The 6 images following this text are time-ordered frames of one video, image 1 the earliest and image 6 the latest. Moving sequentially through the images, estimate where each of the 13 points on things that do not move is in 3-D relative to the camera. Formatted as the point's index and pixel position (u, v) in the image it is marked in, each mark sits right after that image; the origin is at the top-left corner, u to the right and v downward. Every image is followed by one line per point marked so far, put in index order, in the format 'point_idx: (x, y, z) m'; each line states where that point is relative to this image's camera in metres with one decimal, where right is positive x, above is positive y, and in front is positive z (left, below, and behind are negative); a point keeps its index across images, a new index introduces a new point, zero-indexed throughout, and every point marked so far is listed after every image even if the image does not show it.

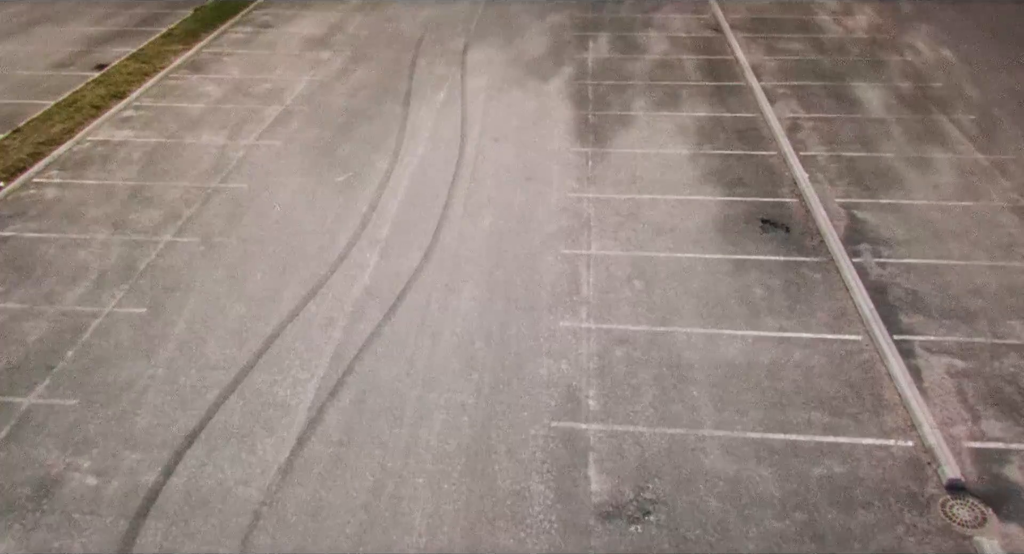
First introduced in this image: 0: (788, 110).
0: (+4.7, +2.8, +19.0) m
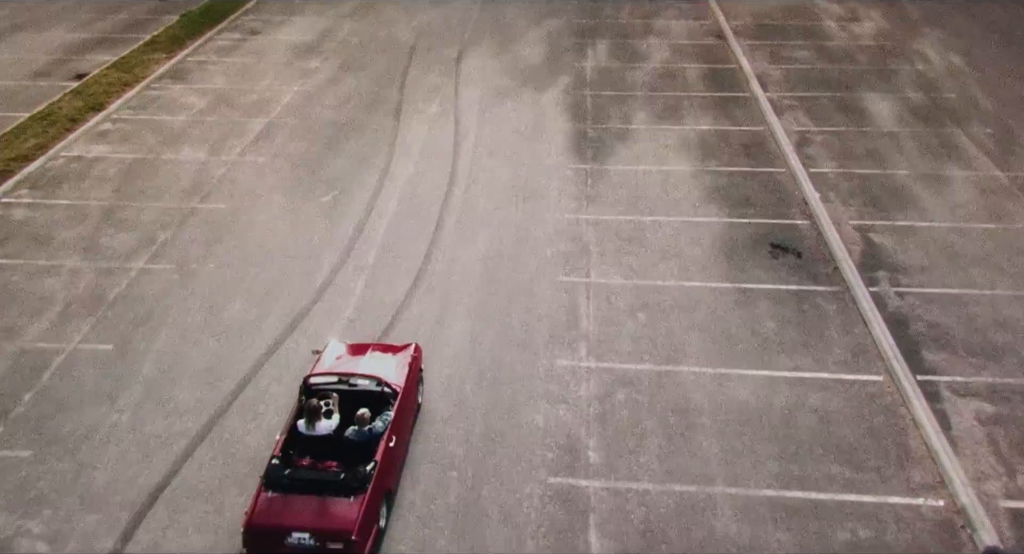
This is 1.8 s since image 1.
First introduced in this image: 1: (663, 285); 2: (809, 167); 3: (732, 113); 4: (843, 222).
0: (+4.6, +2.5, +18.1) m
1: (+1.7, -0.1, +12.6) m
2: (+4.3, +1.6, +16.1) m
3: (+3.7, +2.8, +18.9) m
4: (+4.2, +0.7, +14.2) m
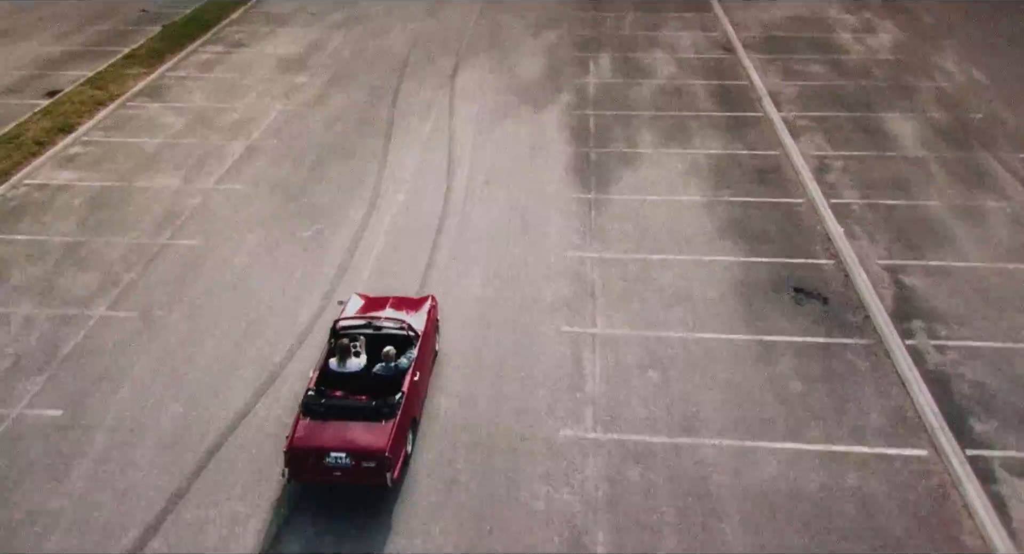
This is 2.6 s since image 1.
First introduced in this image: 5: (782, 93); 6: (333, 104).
0: (+4.6, +2.0, +16.9) m
1: (+1.7, -0.6, +11.4) m
2: (+4.3, +1.1, +14.9) m
3: (+3.7, +2.3, +17.7) m
4: (+4.2, +0.2, +13.0) m
5: (+4.7, +3.2, +19.6) m
6: (-3.1, +3.0, +19.5) m
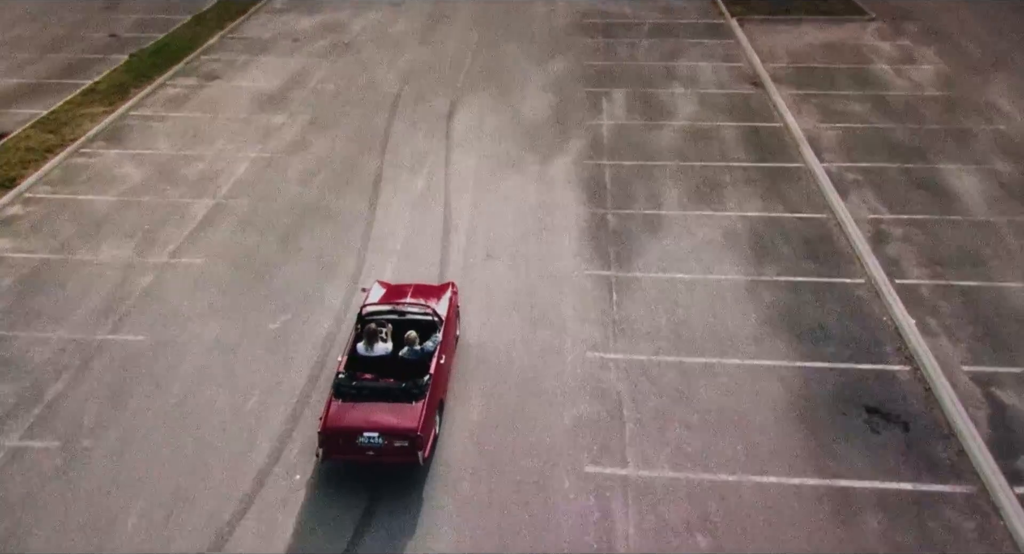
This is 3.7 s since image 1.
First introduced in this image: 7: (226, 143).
0: (+4.7, +0.9, +14.7) m
1: (+1.8, -1.7, +9.1) m
2: (+4.3, 0.0, +12.7) m
3: (+3.8, +1.2, +15.4) m
4: (+4.3, -0.9, +10.8) m
5: (+4.8, +2.2, +17.3) m
6: (-3.1, +1.9, +17.2) m
7: (-4.5, +2.1, +17.7) m
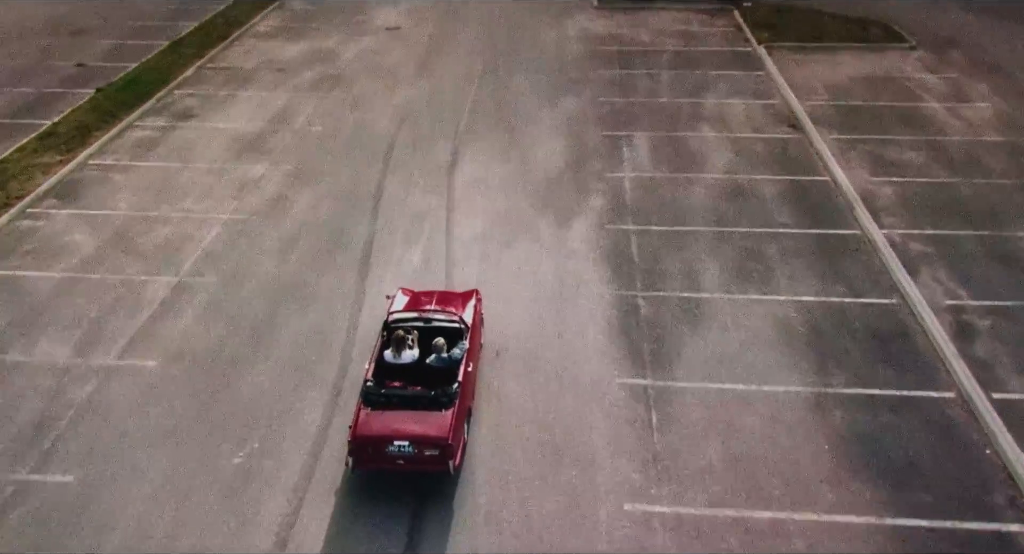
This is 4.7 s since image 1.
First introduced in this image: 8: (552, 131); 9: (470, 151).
0: (+4.8, -0.2, +12.5) m
1: (+1.9, -2.7, +6.9) m
2: (+4.5, -1.1, +10.4) m
3: (+3.9, +0.1, +13.2) m
4: (+4.4, -1.9, +8.5) m
5: (+5.0, +1.1, +15.1) m
6: (-2.9, +0.9, +15.0) m
7: (-4.4, +1.1, +15.5) m
8: (+0.6, +2.4, +18.1) m
9: (-0.6, +1.9, +17.2) m
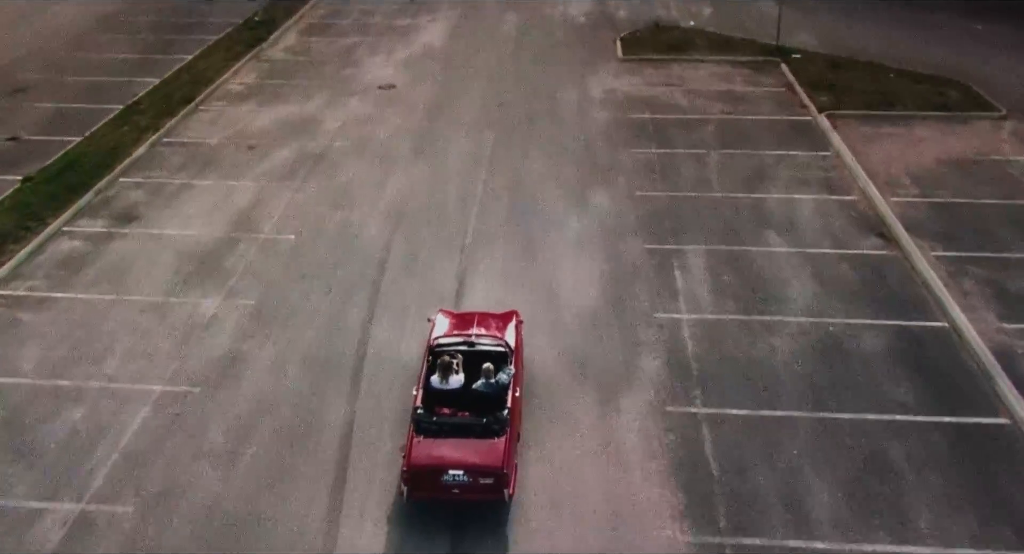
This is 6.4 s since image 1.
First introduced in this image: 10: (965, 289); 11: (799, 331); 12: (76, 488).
0: (+5.1, -2.1, +8.8) m
1: (+2.2, -4.6, +3.2) m
2: (+4.8, -3.0, +6.8) m
3: (+4.2, -1.8, +9.5) m
4: (+4.7, -3.9, +4.9) m
5: (+5.2, -0.9, +11.5) m
6: (-2.6, -1.1, +11.3) m
7: (-4.1, -0.9, +11.9) m
8: (+0.9, +0.4, +14.4) m
9: (-0.4, 0.0, +13.5) m
10: (+5.3, -0.2, +13.0) m
11: (+3.1, -0.6, +12.1) m
12: (-3.8, -1.8, +9.7) m
